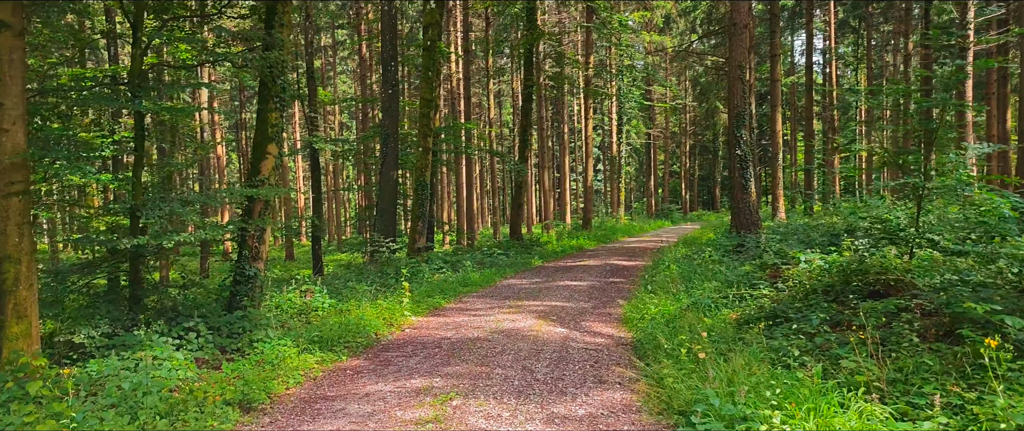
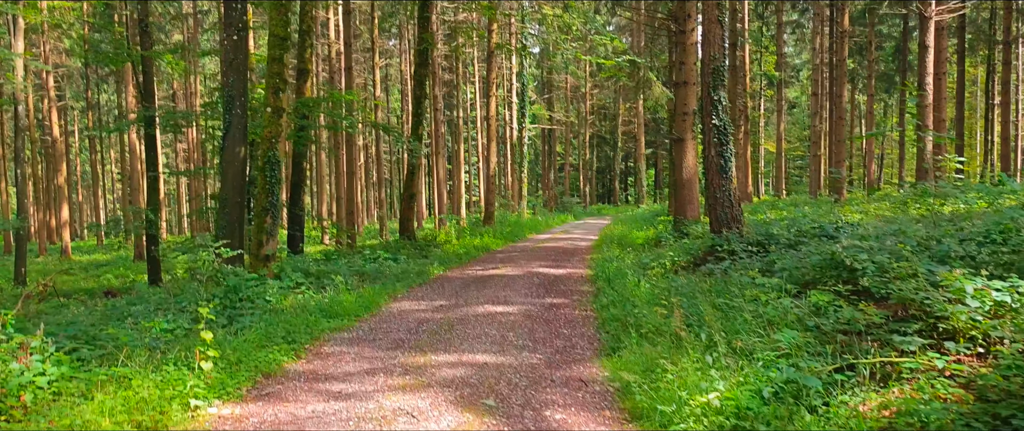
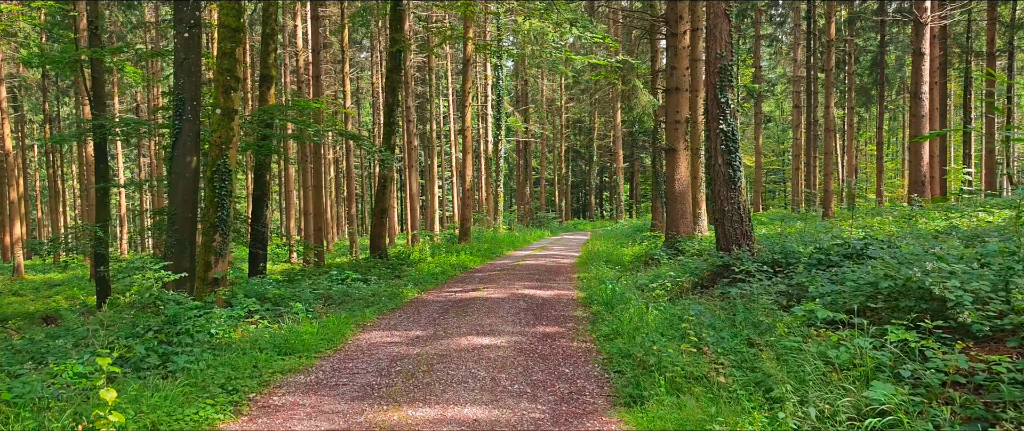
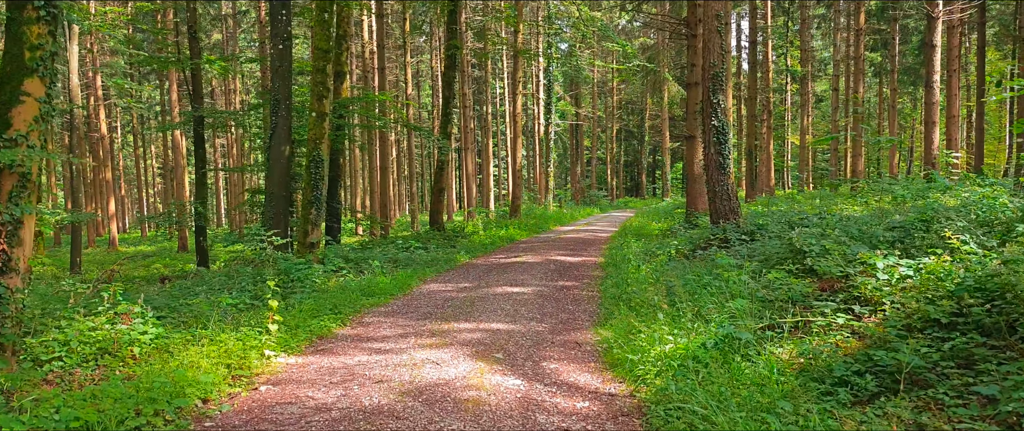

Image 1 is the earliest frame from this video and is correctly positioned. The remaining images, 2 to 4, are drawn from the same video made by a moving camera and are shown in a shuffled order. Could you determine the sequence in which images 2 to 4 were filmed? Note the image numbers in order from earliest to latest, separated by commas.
4, 2, 3
